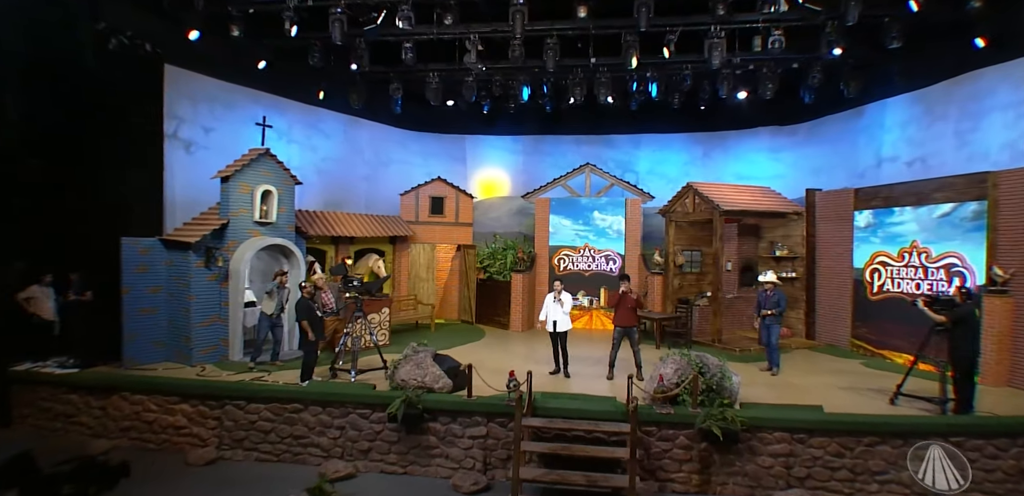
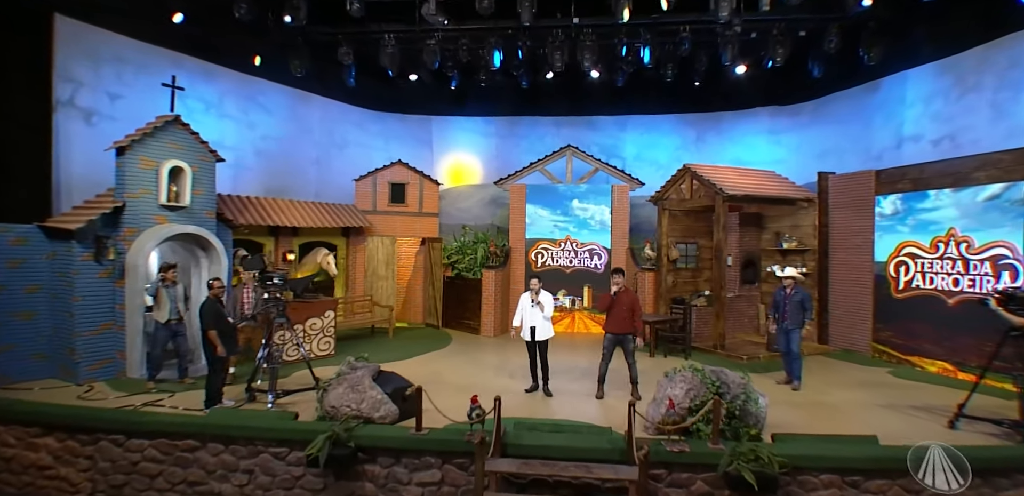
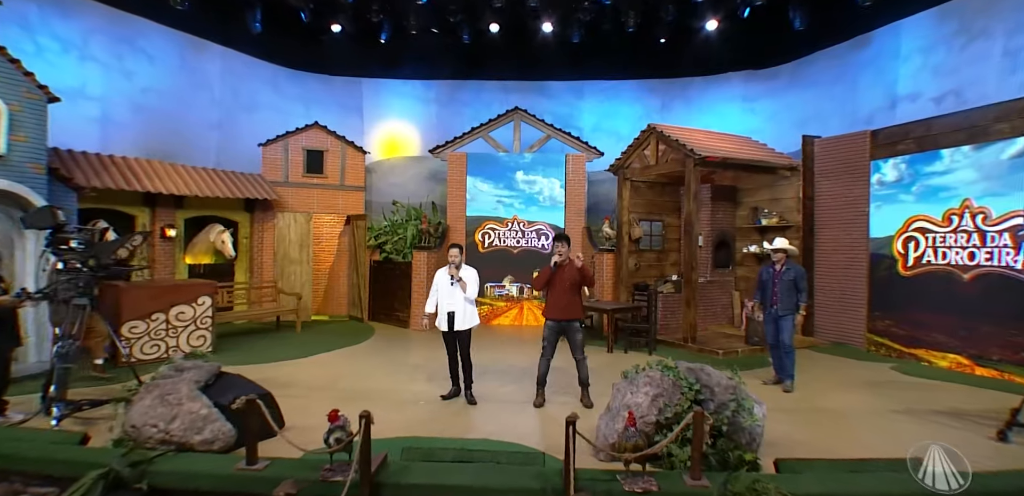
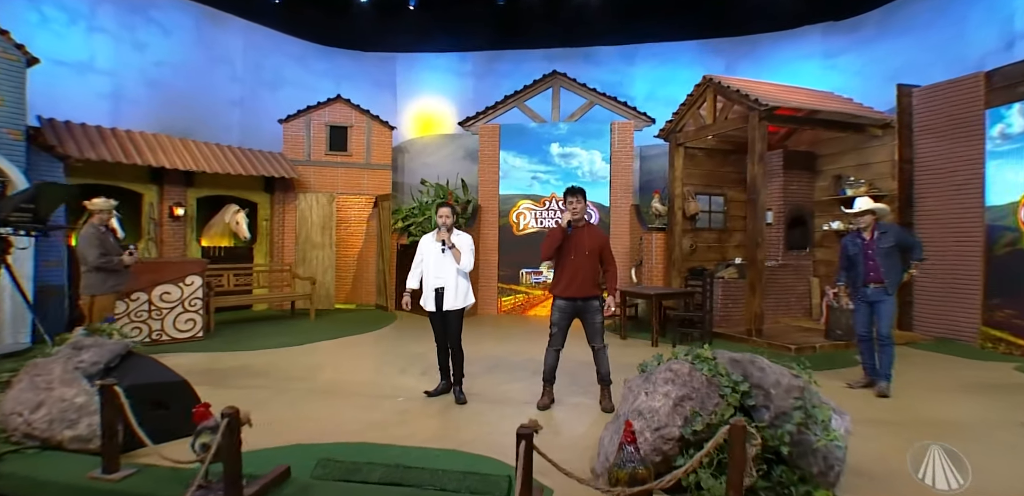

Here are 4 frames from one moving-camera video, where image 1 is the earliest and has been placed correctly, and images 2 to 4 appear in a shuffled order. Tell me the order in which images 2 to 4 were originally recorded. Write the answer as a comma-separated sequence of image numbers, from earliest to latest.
2, 3, 4
